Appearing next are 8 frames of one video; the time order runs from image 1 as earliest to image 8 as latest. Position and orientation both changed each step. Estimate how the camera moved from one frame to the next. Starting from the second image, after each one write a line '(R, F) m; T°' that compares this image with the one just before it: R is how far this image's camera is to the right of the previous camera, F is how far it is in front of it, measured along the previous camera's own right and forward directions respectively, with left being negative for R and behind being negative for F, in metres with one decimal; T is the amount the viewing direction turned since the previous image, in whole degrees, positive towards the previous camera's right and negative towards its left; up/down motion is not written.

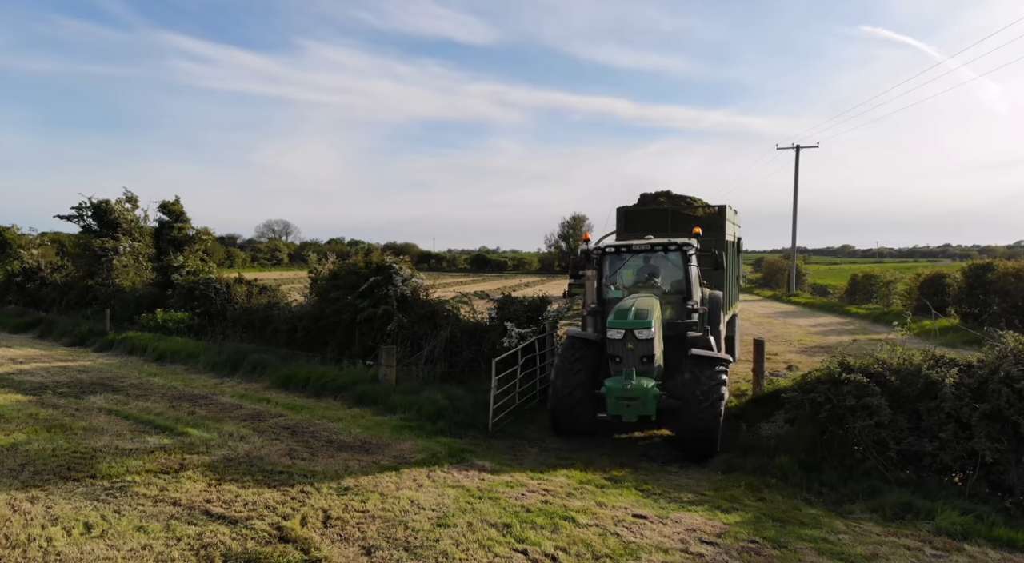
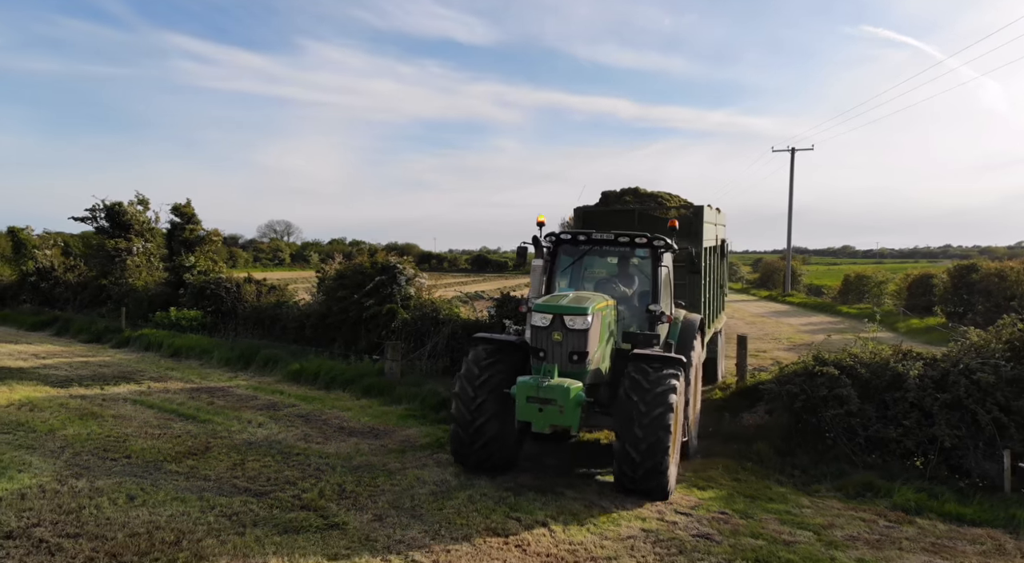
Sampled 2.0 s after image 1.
(0.0, -0.6) m; 0°
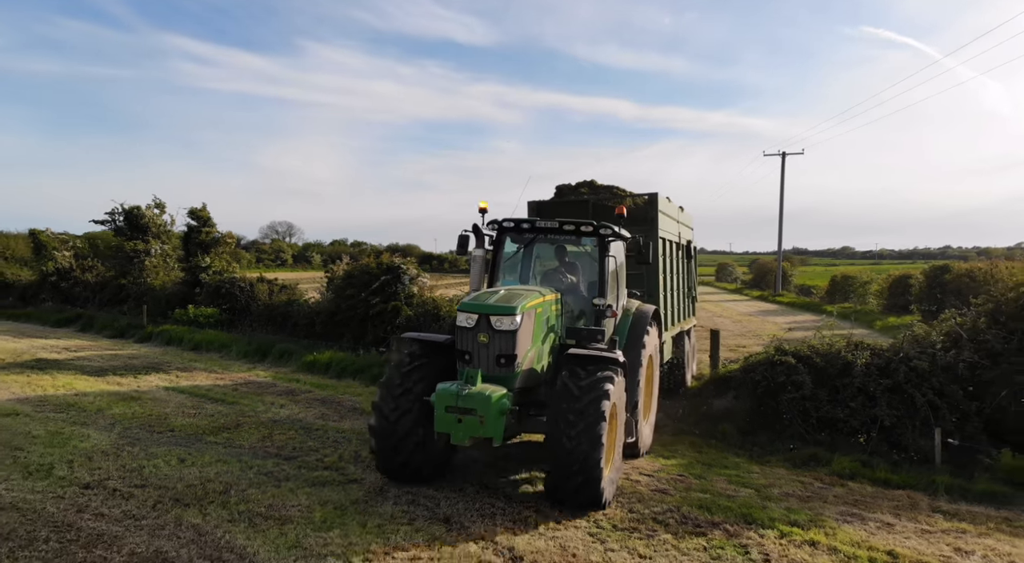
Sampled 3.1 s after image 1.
(+0.1, -1.0) m; 0°
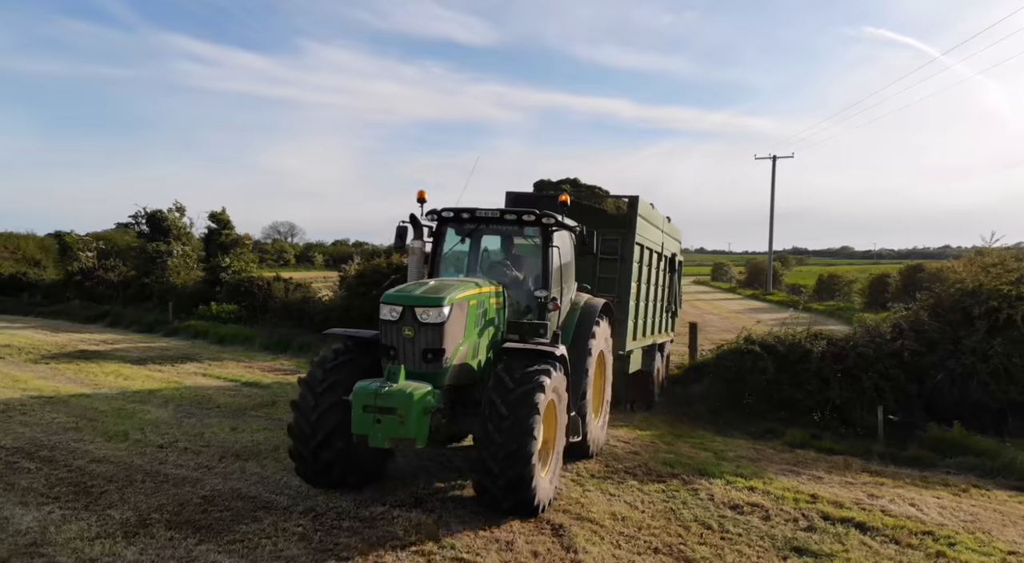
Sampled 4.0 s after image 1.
(0.0, -1.2) m; 0°
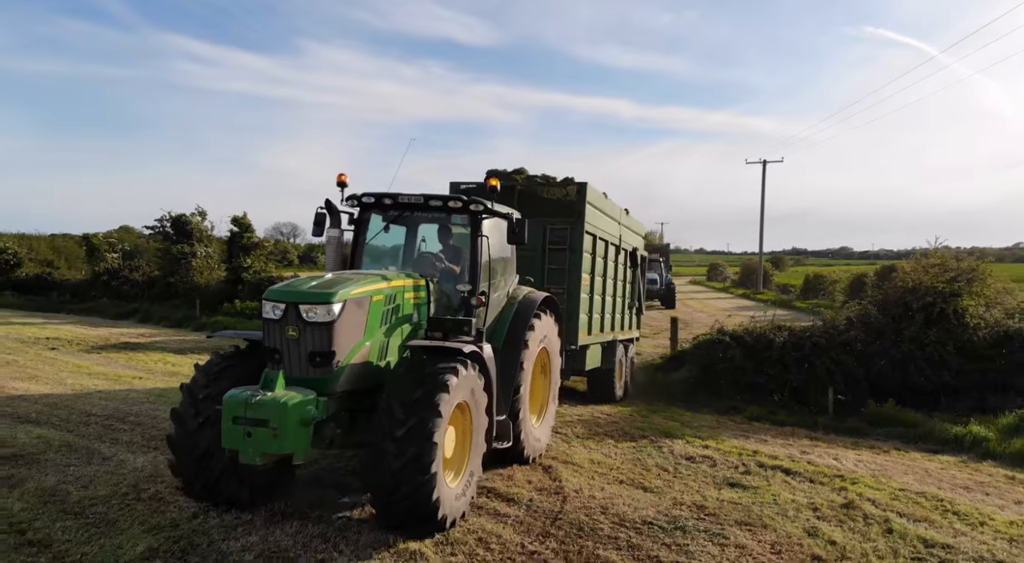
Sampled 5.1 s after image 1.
(0.0, -1.4) m; 0°
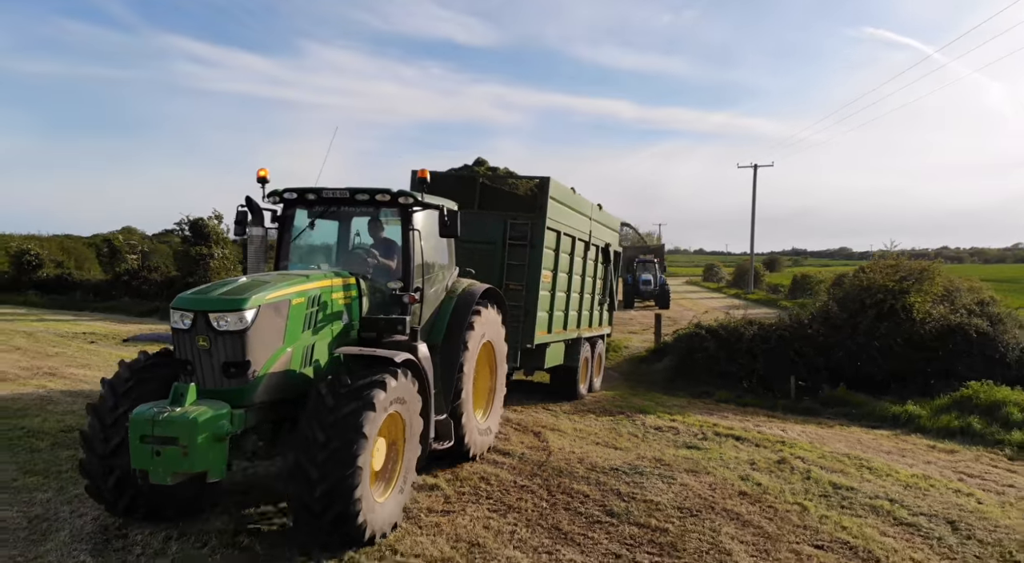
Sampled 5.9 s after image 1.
(0.0, -1.3) m; 0°
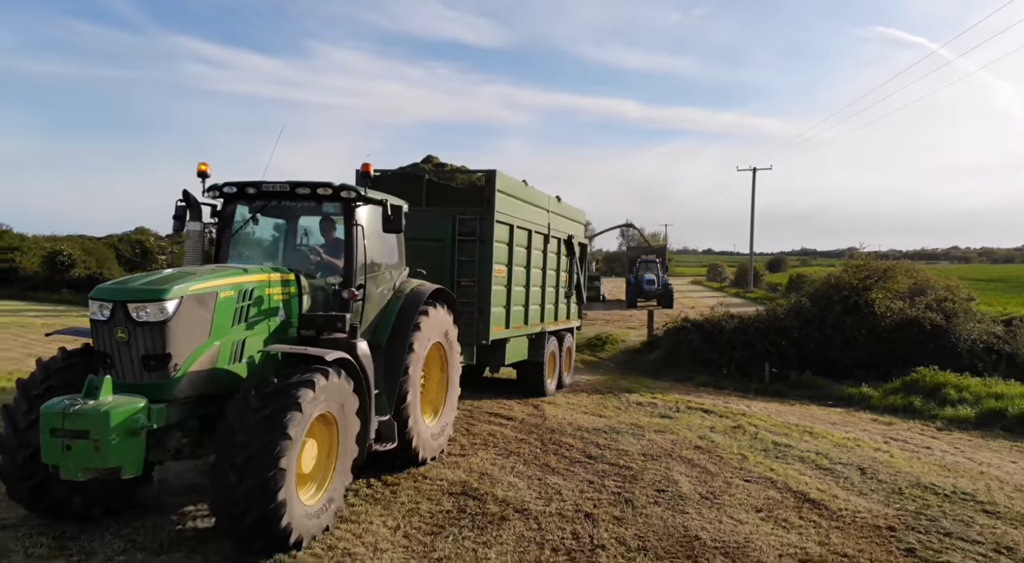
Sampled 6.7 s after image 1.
(+0.1, -1.5) m; -1°
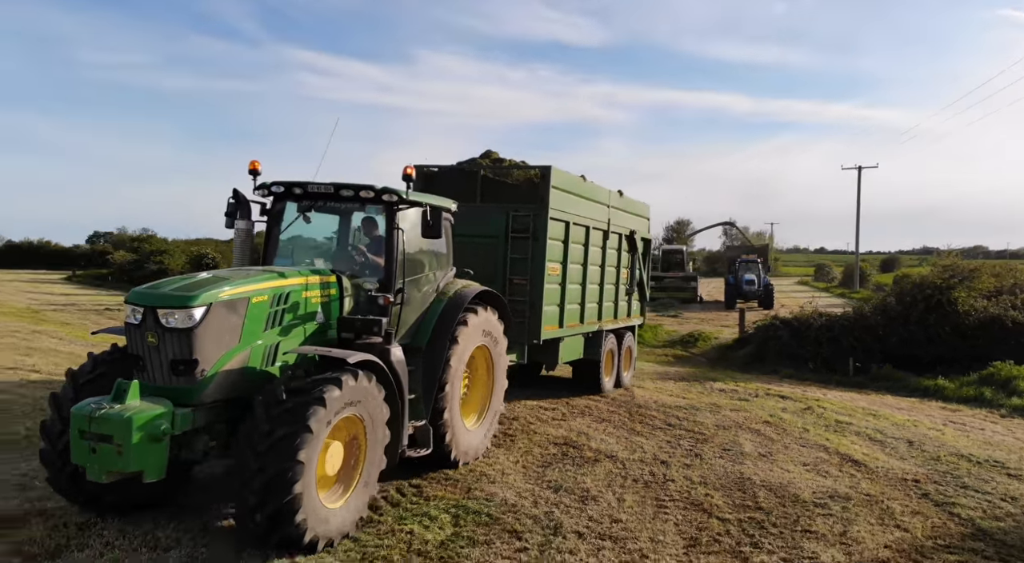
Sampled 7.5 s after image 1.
(+0.1, -1.6) m; -8°
